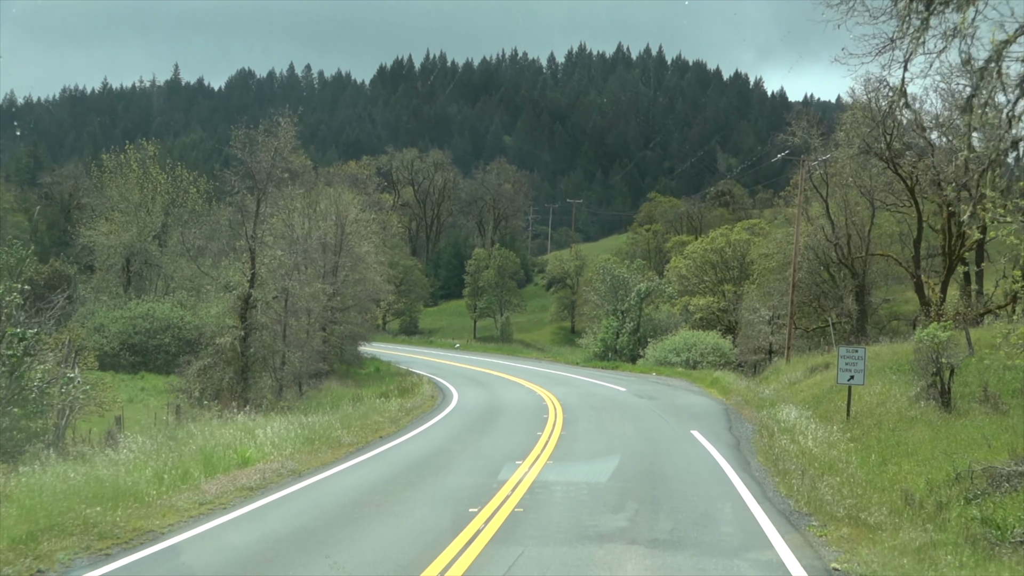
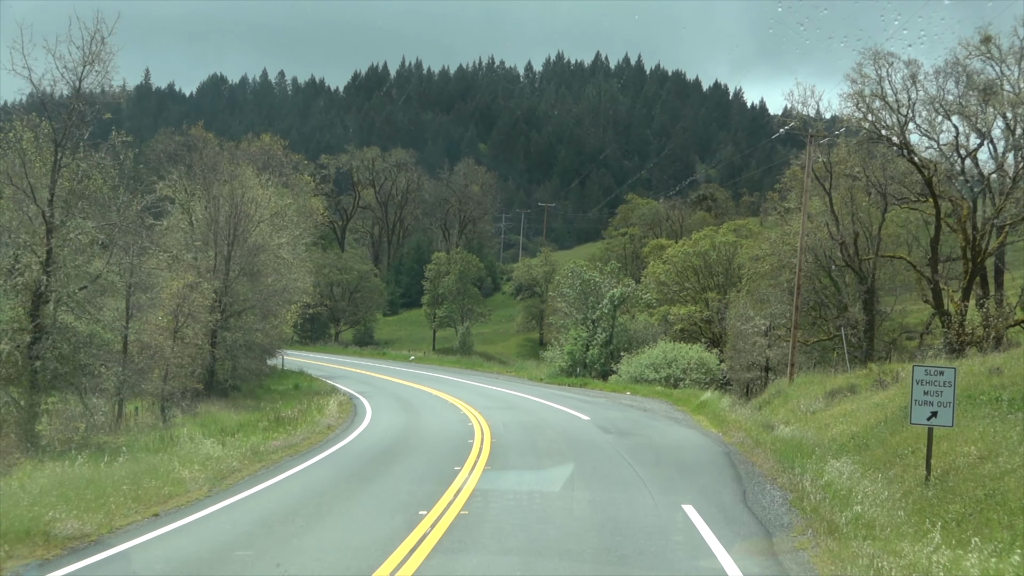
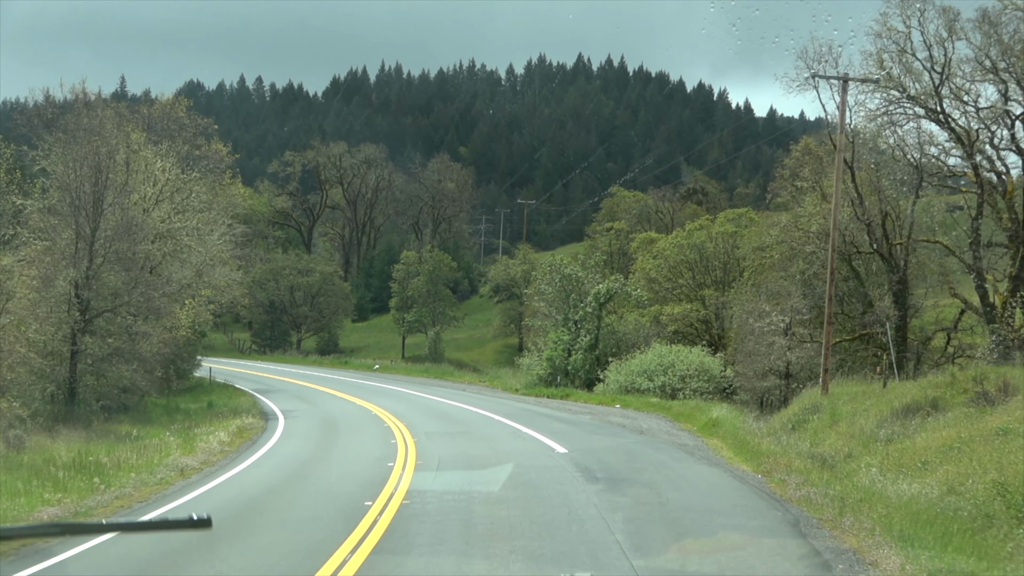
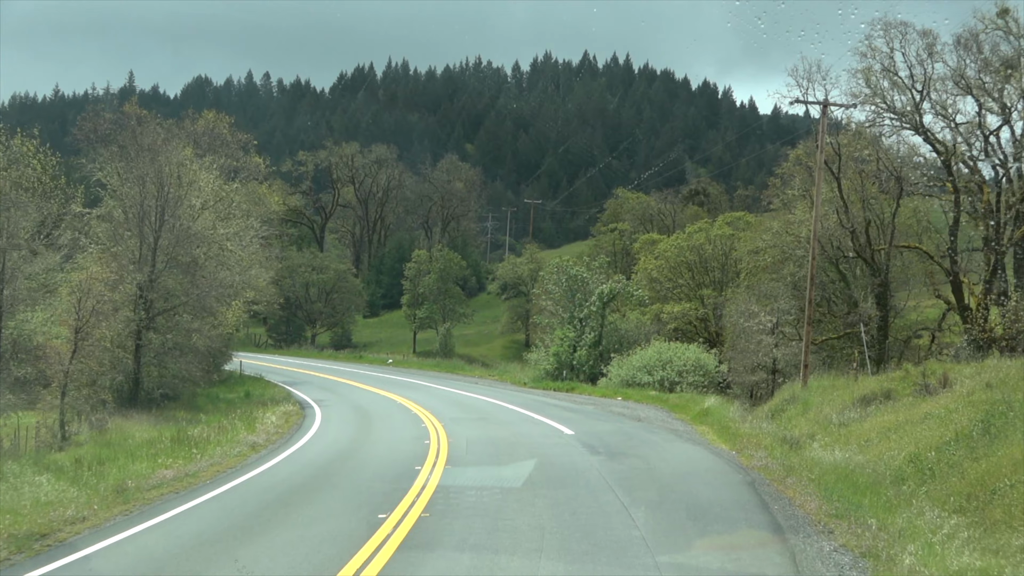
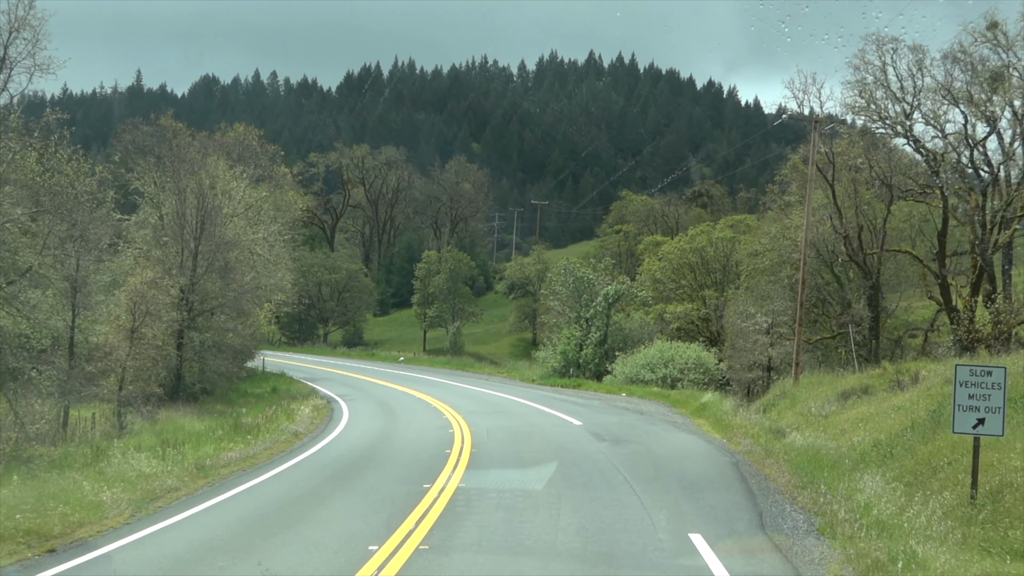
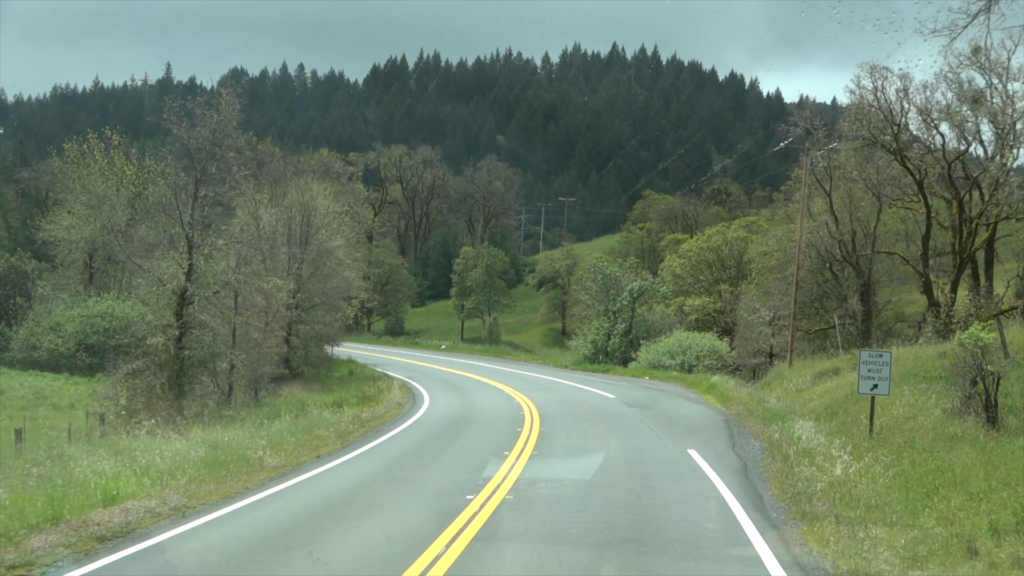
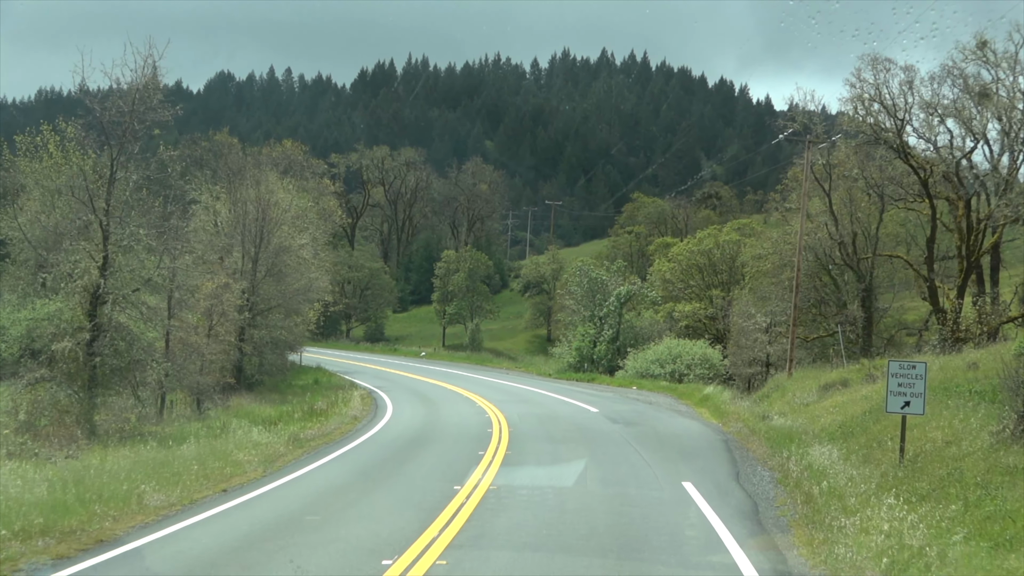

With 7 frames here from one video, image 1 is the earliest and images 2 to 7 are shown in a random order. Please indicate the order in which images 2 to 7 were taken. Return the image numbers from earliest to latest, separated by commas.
6, 7, 2, 5, 4, 3
